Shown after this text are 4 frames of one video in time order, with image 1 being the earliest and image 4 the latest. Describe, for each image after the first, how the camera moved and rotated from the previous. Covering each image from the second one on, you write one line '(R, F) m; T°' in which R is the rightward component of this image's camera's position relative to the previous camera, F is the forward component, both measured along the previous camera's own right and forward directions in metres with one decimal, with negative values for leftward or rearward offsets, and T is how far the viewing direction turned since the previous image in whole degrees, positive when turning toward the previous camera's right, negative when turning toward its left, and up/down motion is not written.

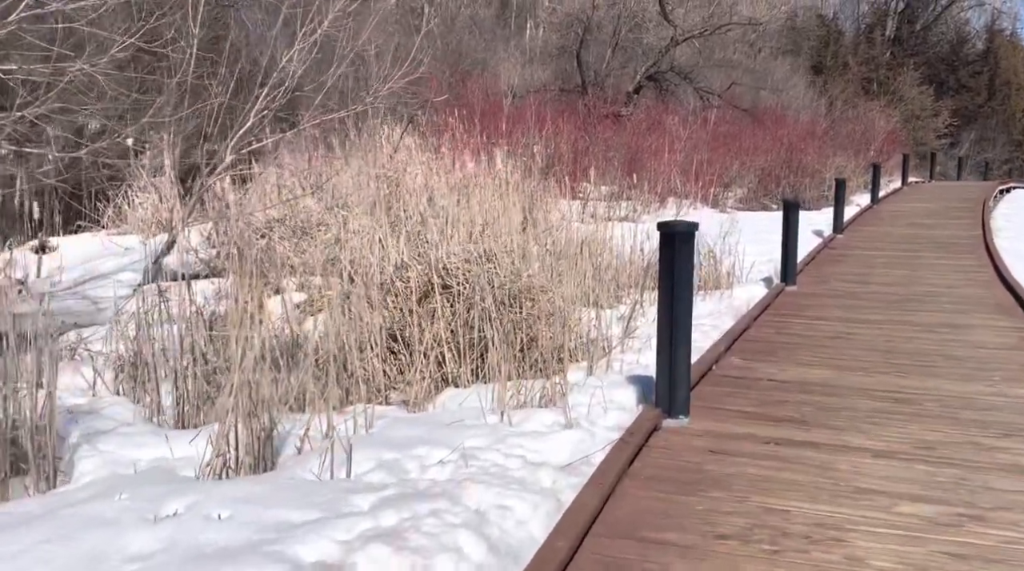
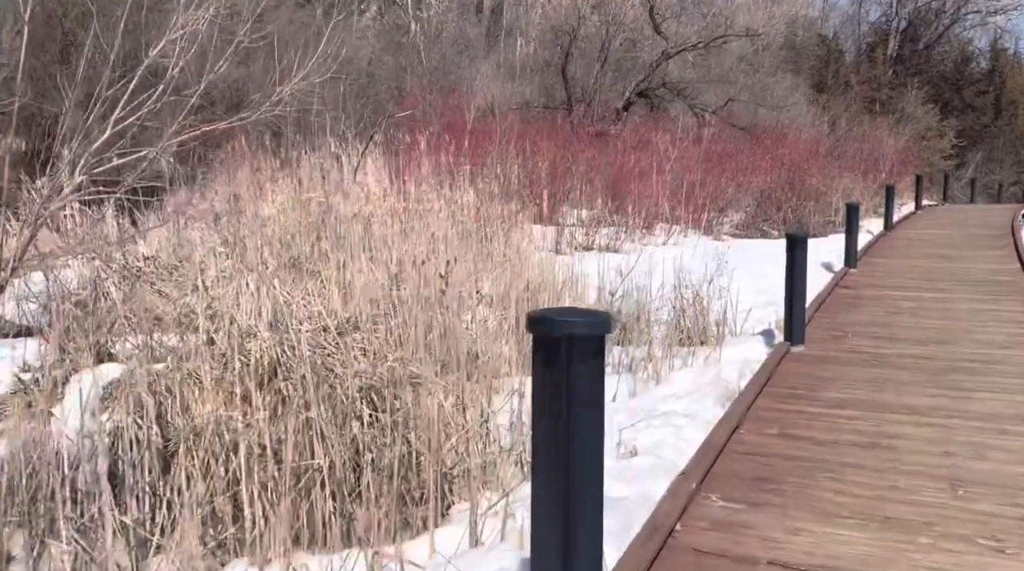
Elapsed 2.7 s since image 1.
(+0.4, +1.5) m; 0°
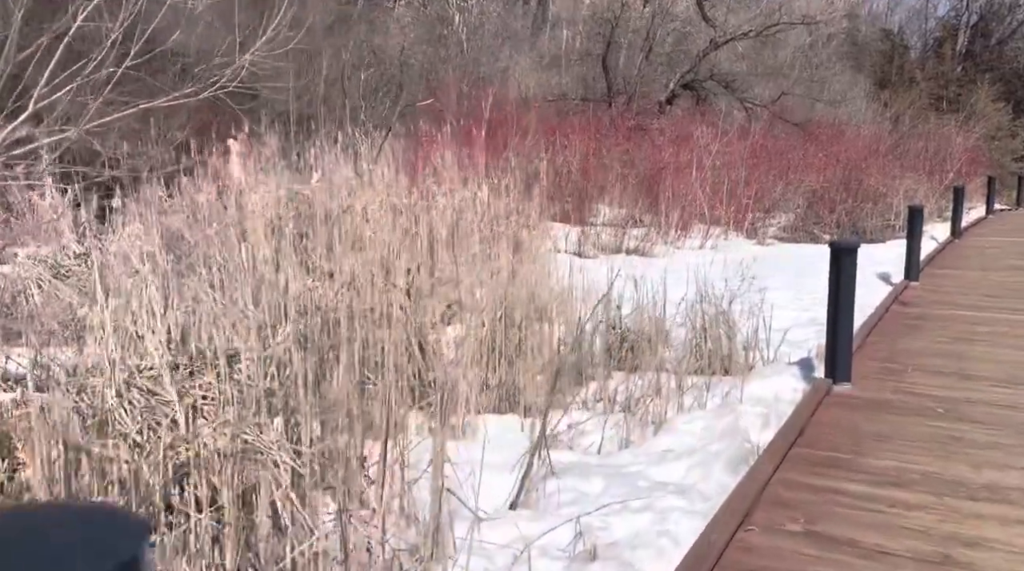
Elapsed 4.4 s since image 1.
(+0.3, +1.0) m; -3°
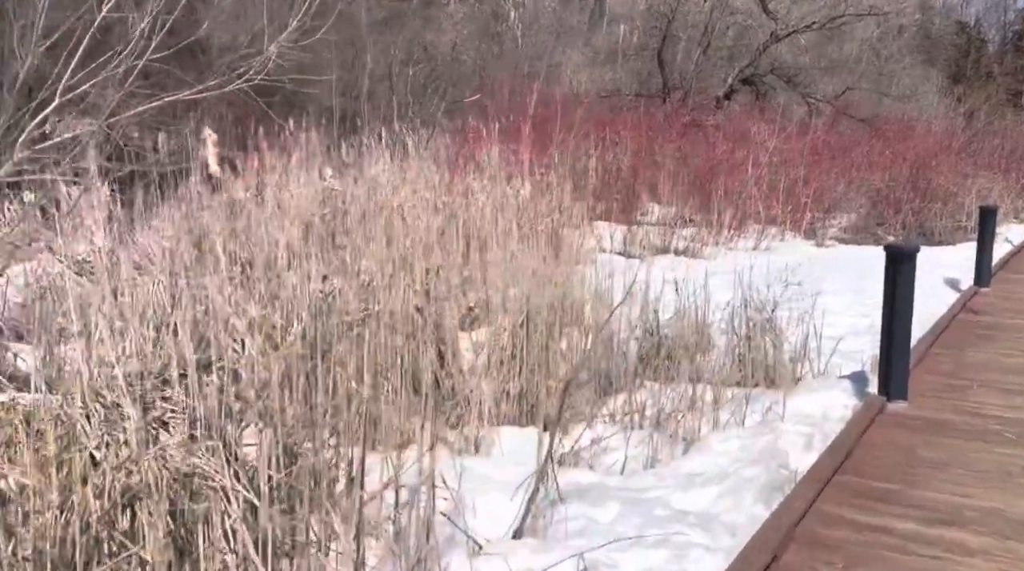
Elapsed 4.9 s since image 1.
(+0.1, +0.3) m; -4°
